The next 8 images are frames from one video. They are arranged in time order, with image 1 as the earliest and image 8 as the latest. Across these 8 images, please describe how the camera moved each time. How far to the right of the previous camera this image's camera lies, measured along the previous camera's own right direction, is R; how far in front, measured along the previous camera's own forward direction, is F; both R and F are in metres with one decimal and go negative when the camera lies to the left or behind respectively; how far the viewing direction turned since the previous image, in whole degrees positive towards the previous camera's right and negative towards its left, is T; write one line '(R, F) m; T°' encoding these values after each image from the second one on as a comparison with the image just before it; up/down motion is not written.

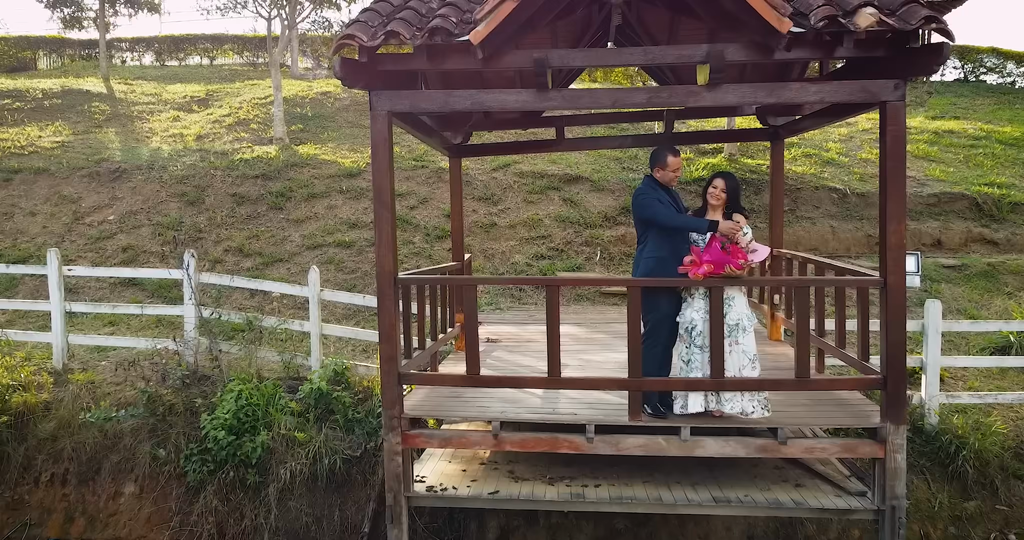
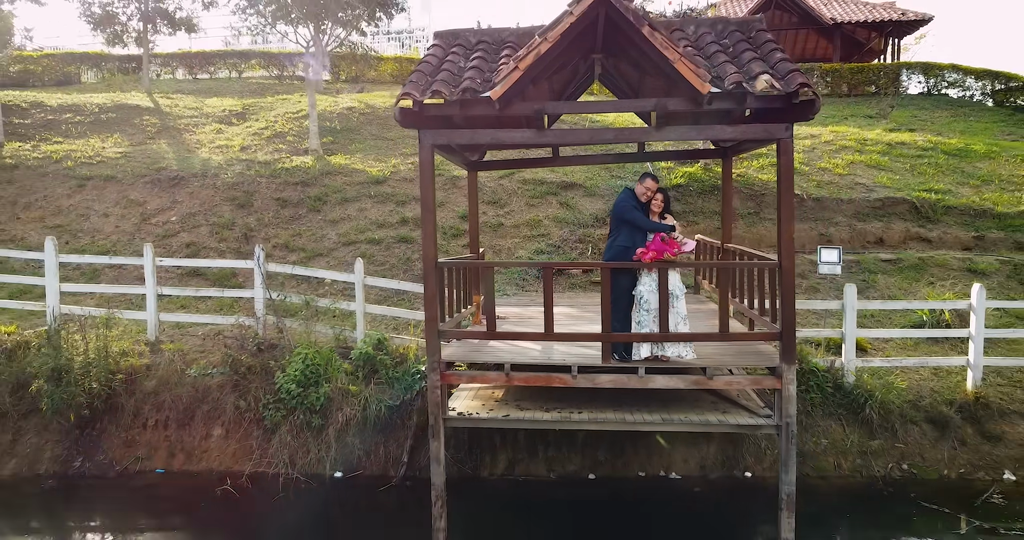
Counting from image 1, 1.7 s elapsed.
(0.0, -1.7) m; 0°
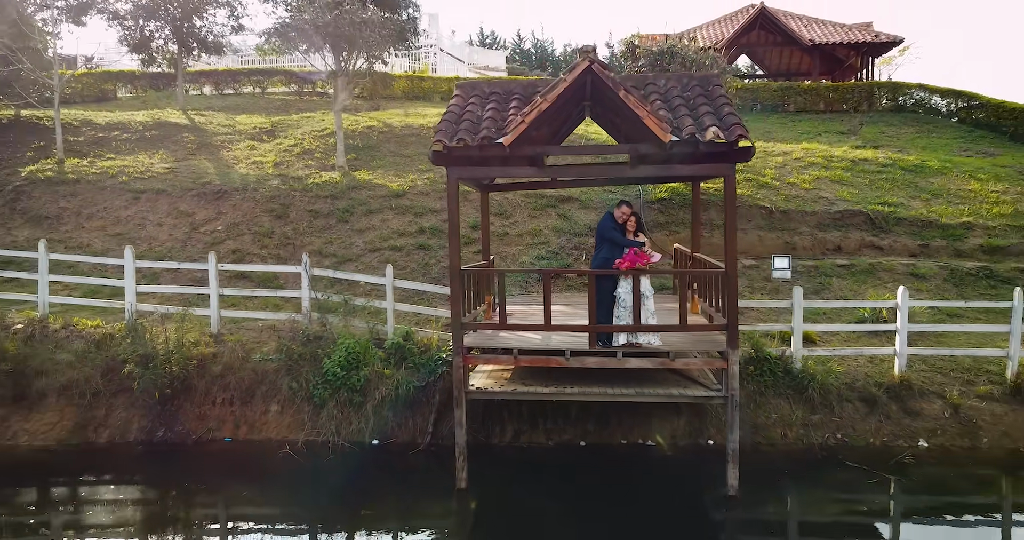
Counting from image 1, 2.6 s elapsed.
(-0.1, -1.6) m; 0°
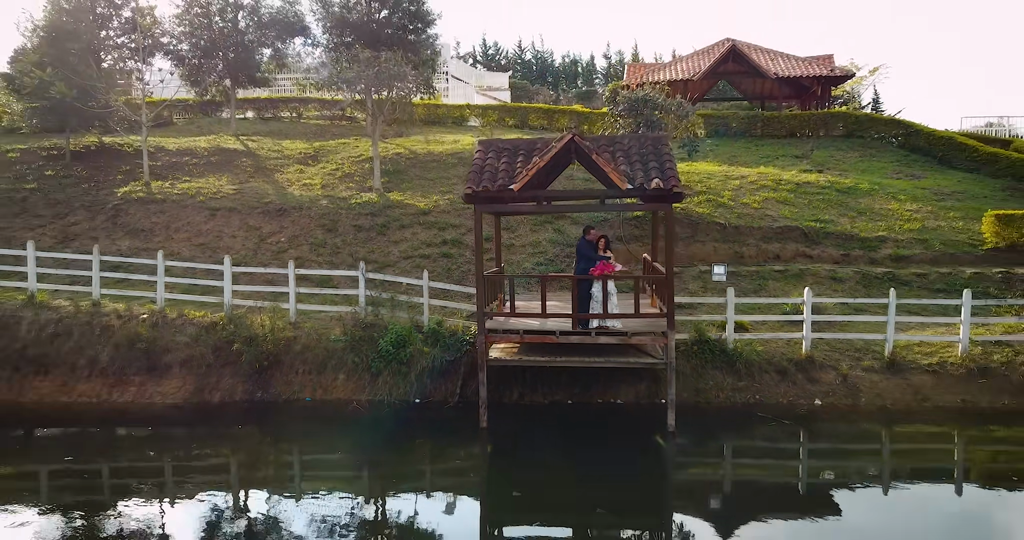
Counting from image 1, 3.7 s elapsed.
(-0.1, -3.3) m; 0°
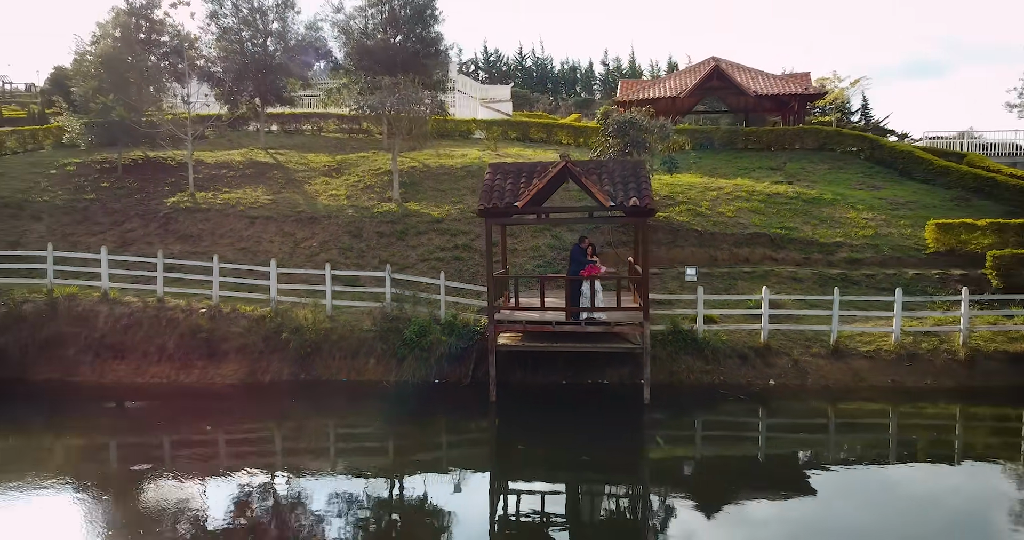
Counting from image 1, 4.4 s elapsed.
(-0.1, -2.4) m; 0°
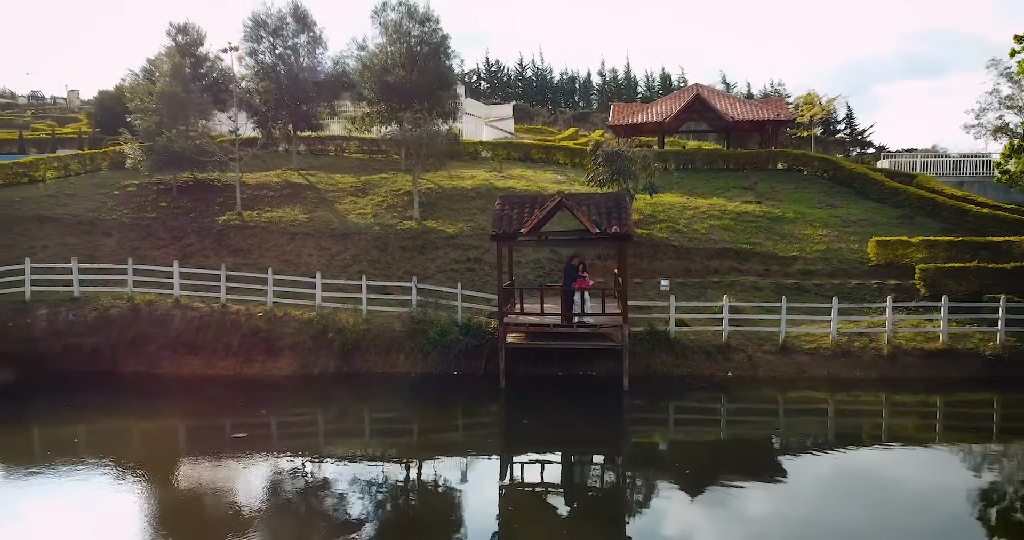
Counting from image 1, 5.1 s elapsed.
(-0.2, -3.2) m; 0°
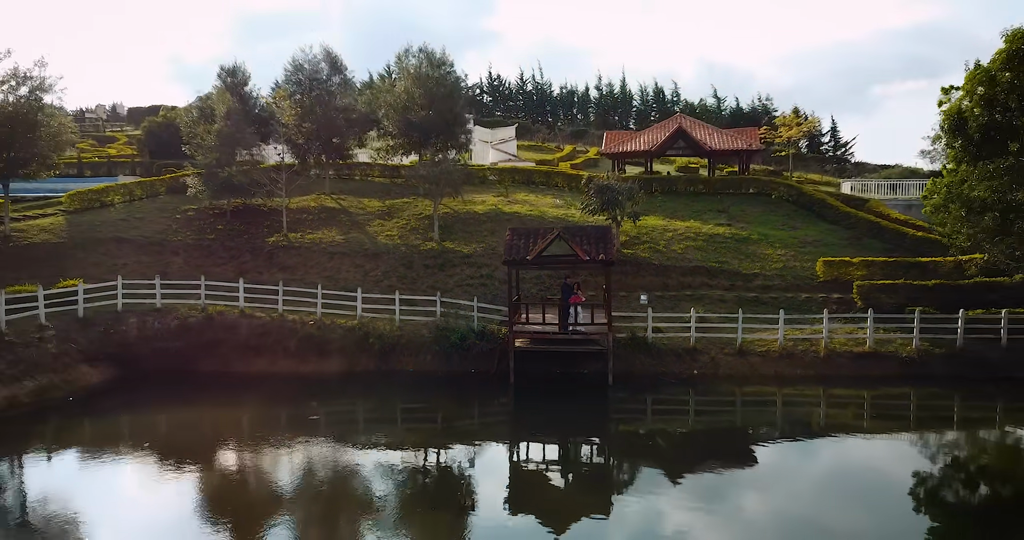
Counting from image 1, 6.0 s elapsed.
(-0.3, -4.2) m; 0°
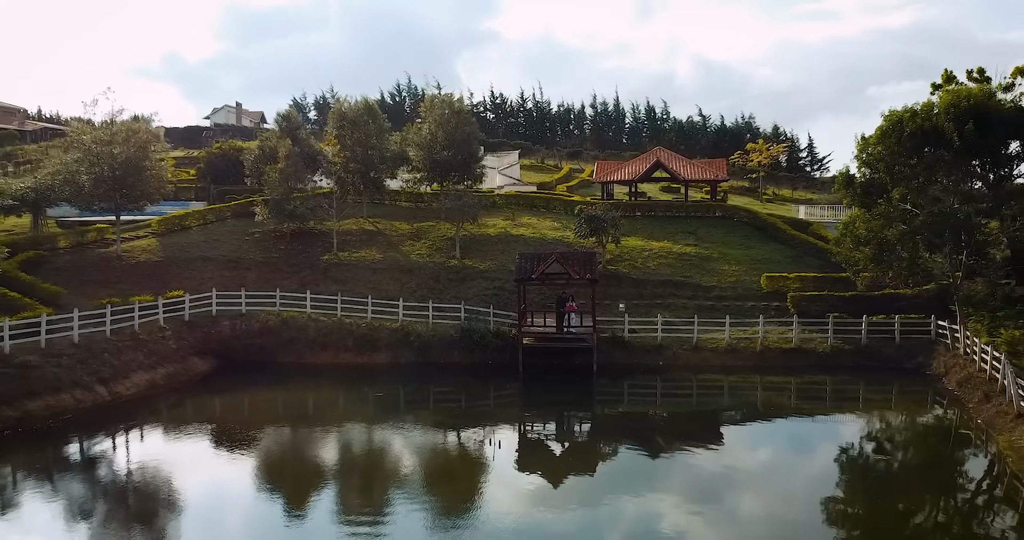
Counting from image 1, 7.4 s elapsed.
(-0.4, -6.7) m; 0°
